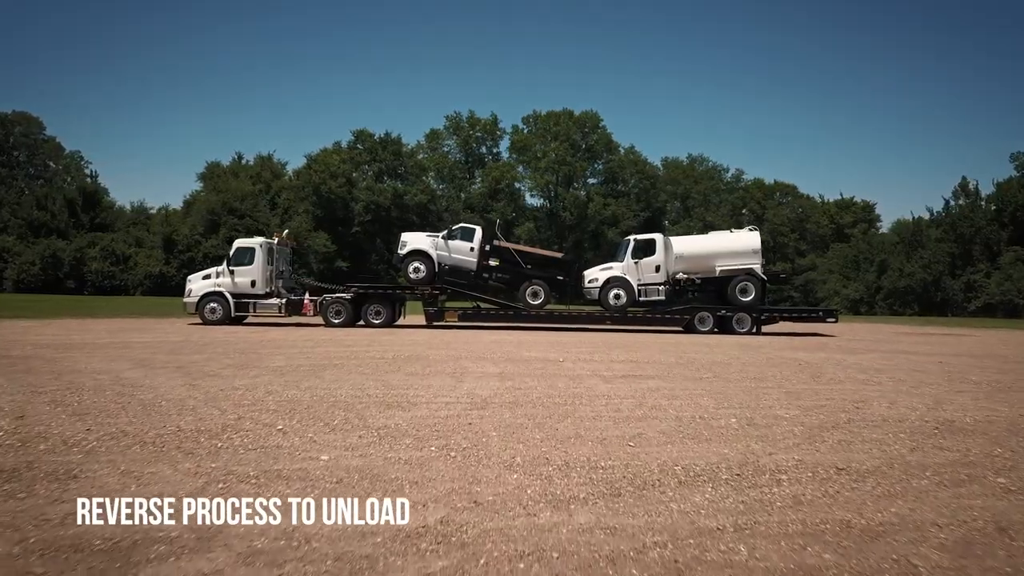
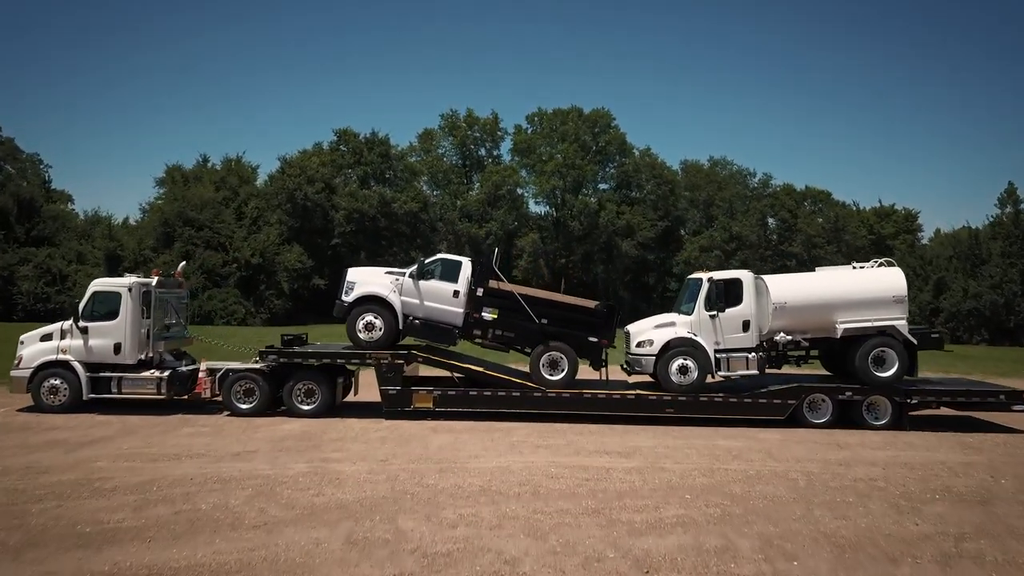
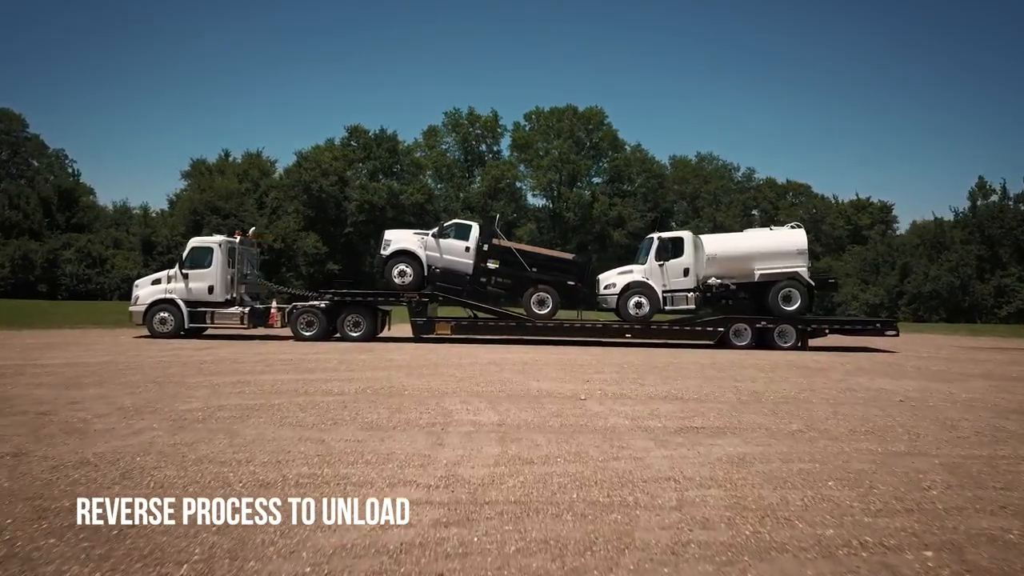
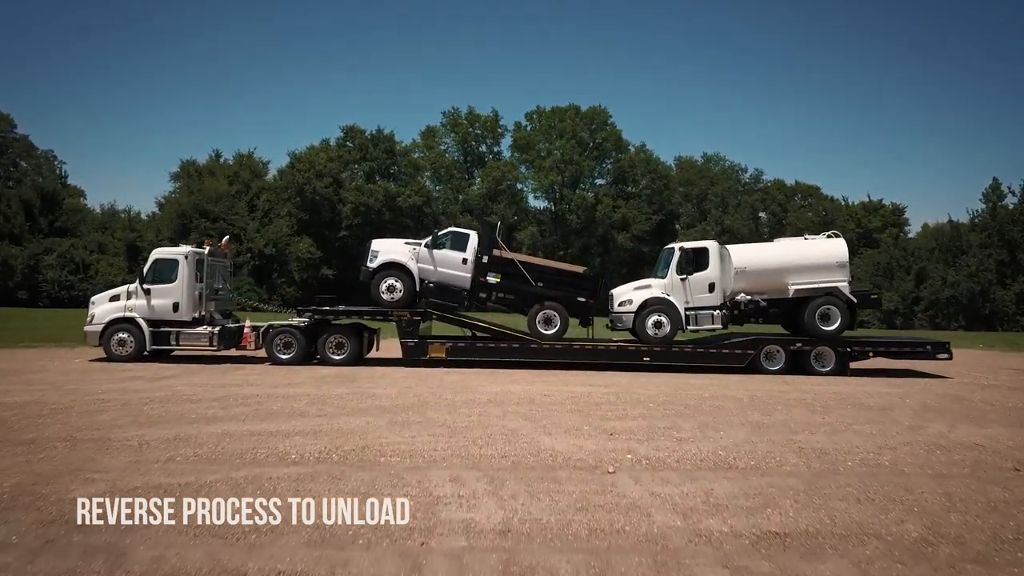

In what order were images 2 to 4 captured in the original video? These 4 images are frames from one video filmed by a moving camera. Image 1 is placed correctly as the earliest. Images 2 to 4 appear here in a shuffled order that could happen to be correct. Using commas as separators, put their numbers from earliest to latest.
3, 4, 2
